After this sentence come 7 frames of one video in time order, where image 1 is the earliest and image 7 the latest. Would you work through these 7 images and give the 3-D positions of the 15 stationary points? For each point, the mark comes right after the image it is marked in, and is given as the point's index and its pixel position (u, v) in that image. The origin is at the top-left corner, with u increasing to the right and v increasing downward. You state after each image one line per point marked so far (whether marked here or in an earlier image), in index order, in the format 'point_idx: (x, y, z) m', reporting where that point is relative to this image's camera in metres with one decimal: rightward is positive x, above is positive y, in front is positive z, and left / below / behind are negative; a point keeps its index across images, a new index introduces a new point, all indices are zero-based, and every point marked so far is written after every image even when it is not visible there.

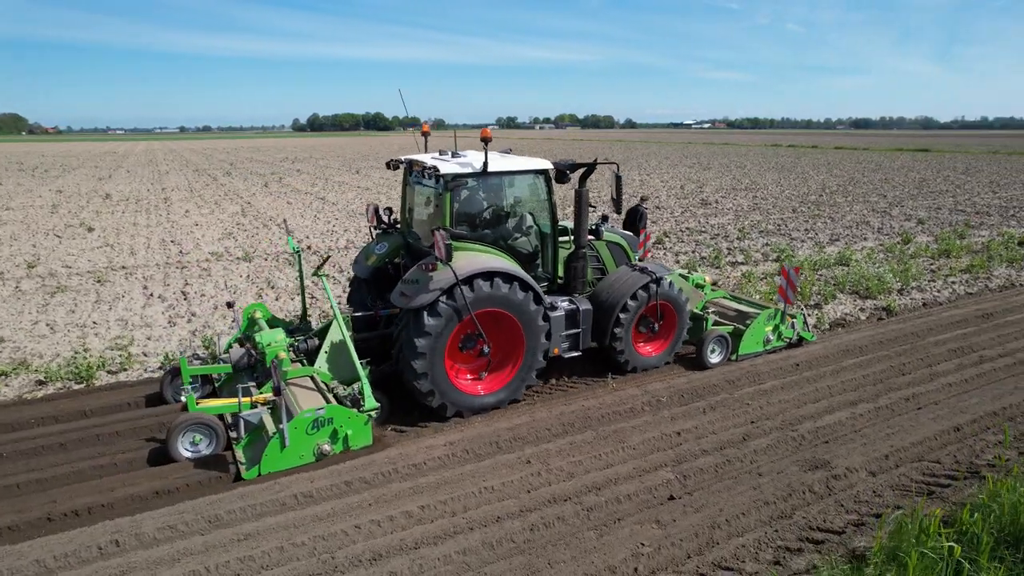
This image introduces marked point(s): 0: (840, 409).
0: (+3.1, -1.2, +6.1) m
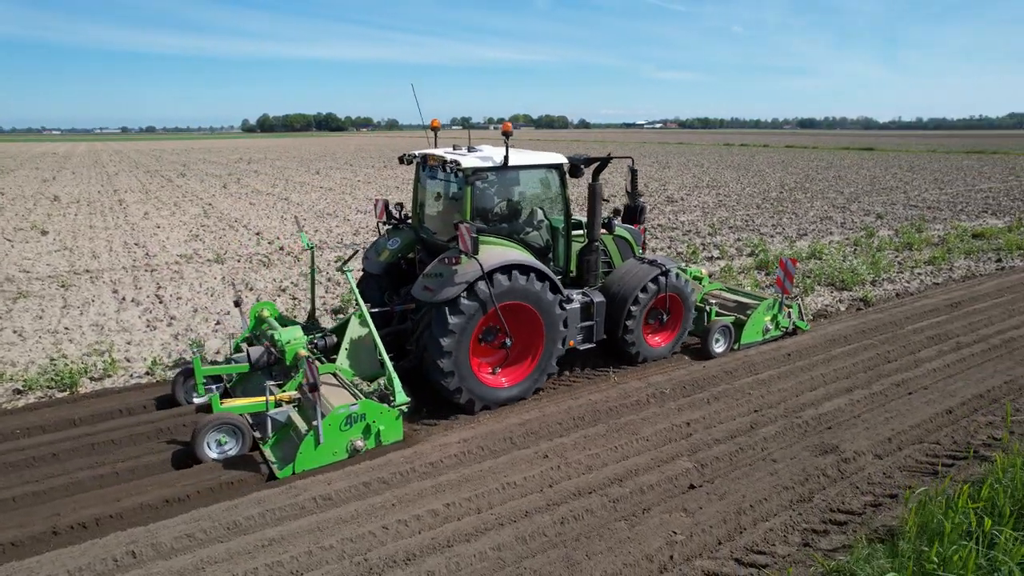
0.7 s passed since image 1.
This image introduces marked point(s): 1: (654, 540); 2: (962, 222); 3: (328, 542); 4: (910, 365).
0: (+3.2, -1.1, +6.3) m
1: (+0.9, -1.6, +4.1) m
2: (+11.9, +1.7, +17.1) m
3: (-1.2, -1.6, +4.1) m
4: (+4.4, -0.9, +7.1) m
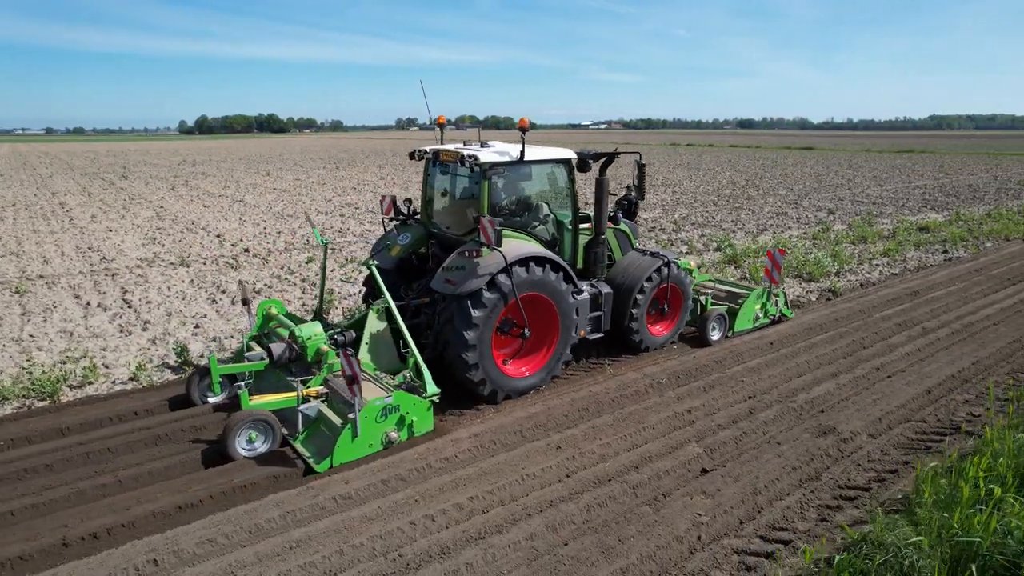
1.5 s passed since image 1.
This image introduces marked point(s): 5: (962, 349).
0: (+3.2, -0.9, +6.6) m
1: (+1.1, -1.5, +4.2) m
2: (+11.0, +2.0, +18.0) m
3: (-1.0, -1.6, +4.0) m
4: (+4.3, -0.7, +7.5) m
5: (+5.3, -0.7, +7.6) m
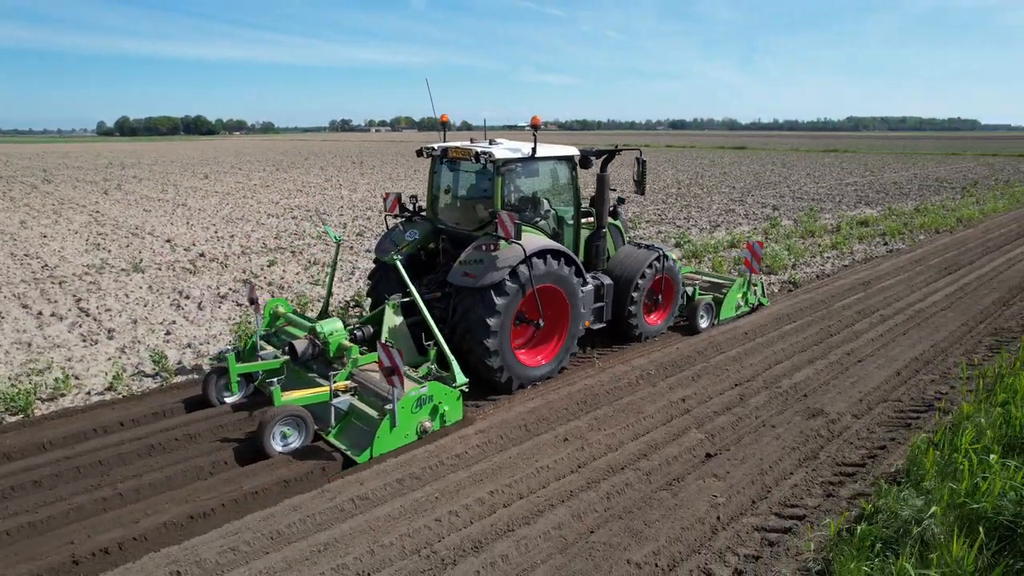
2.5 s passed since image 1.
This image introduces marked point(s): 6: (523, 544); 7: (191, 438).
0: (+3.1, -0.8, +6.9) m
1: (+1.3, -1.5, +4.3) m
2: (+9.8, +2.2, +19.0) m
3: (-0.8, -1.6, +4.0) m
4: (+4.2, -0.6, +7.9) m
5: (+5.1, -0.6, +8.1) m
6: (+0.1, -1.6, +3.9) m
7: (-2.6, -1.2, +5.2) m
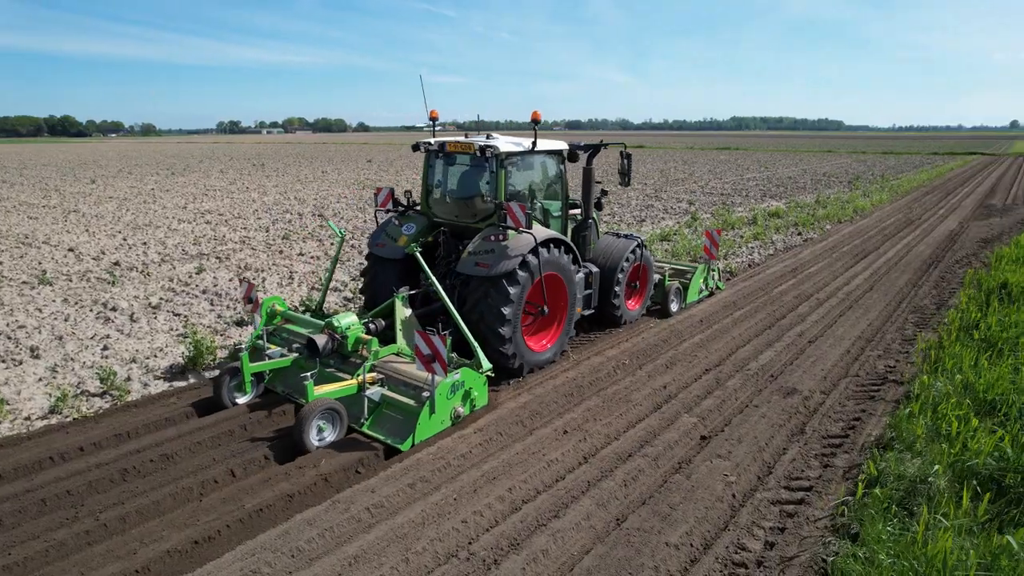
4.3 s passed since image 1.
0: (+2.8, -0.7, +7.3) m
1: (+1.4, -1.4, +4.5) m
2: (+7.6, +2.6, +20.2) m
3: (-0.6, -1.5, +3.8) m
4: (+3.7, -0.4, +8.5) m
5: (+4.6, -0.3, +8.7) m
6: (+0.3, -1.5, +3.9) m
7: (-2.6, -1.3, +4.8) m
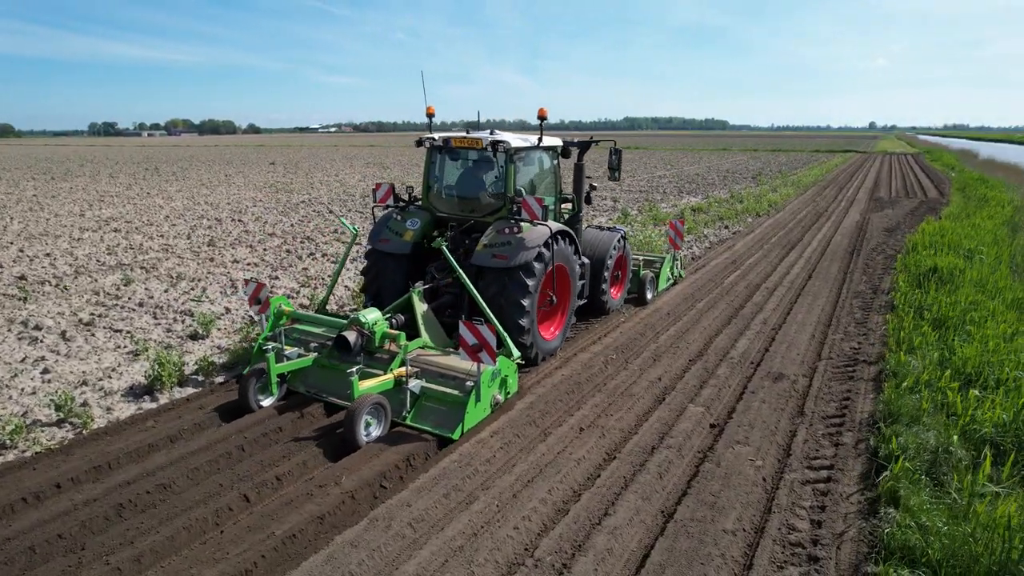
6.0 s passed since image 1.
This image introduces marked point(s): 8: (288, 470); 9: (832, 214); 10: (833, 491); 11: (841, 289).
0: (+2.6, -0.6, +7.6) m
1: (+1.7, -1.3, +4.6) m
2: (+5.4, +2.8, +21.0) m
3: (-0.2, -1.5, +3.7) m
4: (+3.3, -0.3, +8.9) m
5: (+4.2, -0.2, +9.2) m
6: (+0.6, -1.5, +3.9) m
7: (-2.3, -1.3, +4.3) m
8: (-1.6, -1.3, +4.5) m
9: (+9.3, +2.1, +18.7) m
10: (+2.1, -1.4, +4.3) m
11: (+5.0, 0.0, +9.8) m
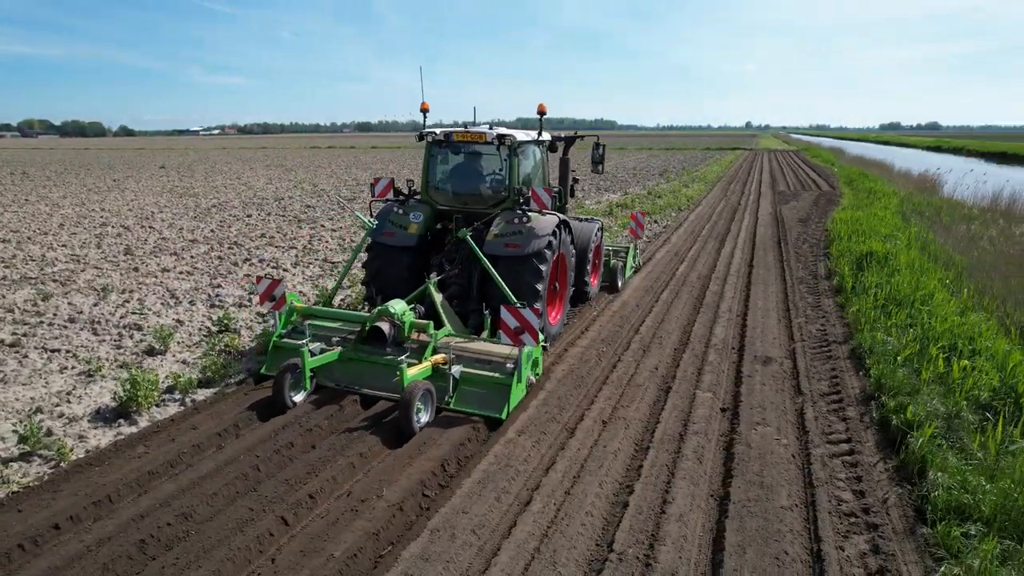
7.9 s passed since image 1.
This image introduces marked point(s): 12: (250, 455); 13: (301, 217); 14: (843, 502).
0: (+2.4, -0.5, +7.9) m
1: (+1.9, -1.2, +4.8) m
2: (+3.0, +3.0, +21.6) m
3: (+0.3, -1.5, +3.6) m
4: (+2.9, -0.1, +9.2) m
5: (+3.7, 0.0, +9.7) m
6: (+1.0, -1.4, +3.9) m
7: (-2.0, -1.4, +3.9) m
8: (-1.3, -1.3, +4.2) m
9: (+7.2, +2.5, +19.9) m
10: (+2.5, -1.2, +4.6) m
11: (+4.4, +0.2, +10.4) m
12: (-1.9, -1.2, +4.6) m
13: (-5.8, +1.9, +17.6) m
14: (+2.1, -1.4, +4.1) m
